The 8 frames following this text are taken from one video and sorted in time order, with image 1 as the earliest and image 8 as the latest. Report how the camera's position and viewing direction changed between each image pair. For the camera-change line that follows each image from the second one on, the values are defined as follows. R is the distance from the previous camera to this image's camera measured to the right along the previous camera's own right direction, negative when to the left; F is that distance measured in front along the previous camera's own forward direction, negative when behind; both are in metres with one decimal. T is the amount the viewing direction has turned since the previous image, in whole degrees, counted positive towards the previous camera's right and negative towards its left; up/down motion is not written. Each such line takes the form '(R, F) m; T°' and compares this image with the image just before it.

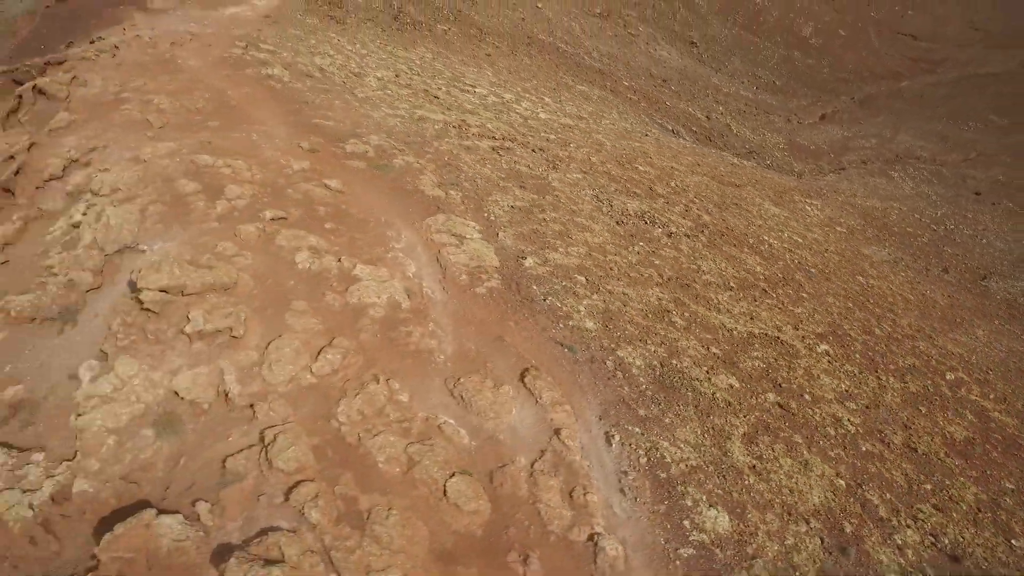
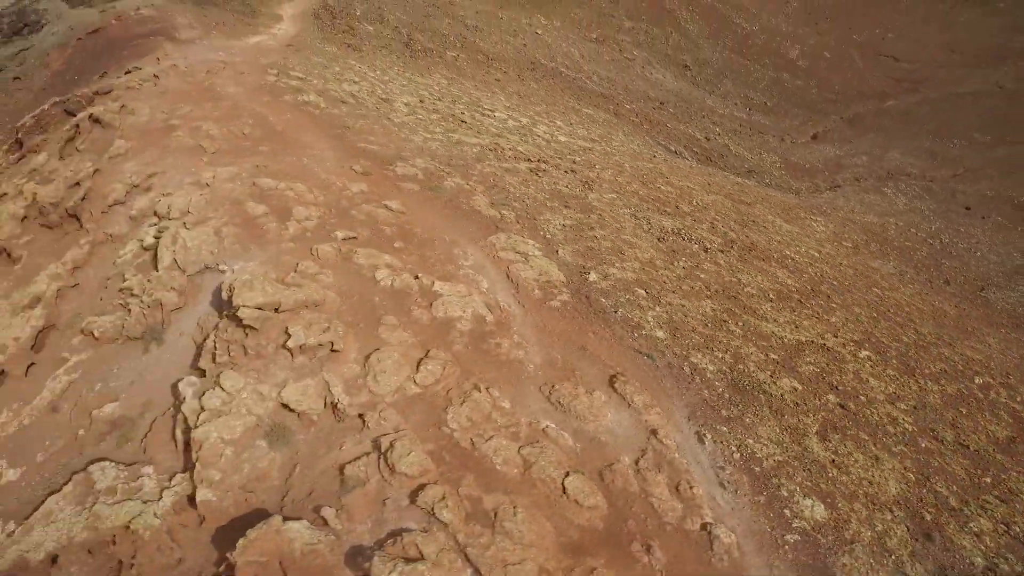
(-0.8, -0.3) m; +1°
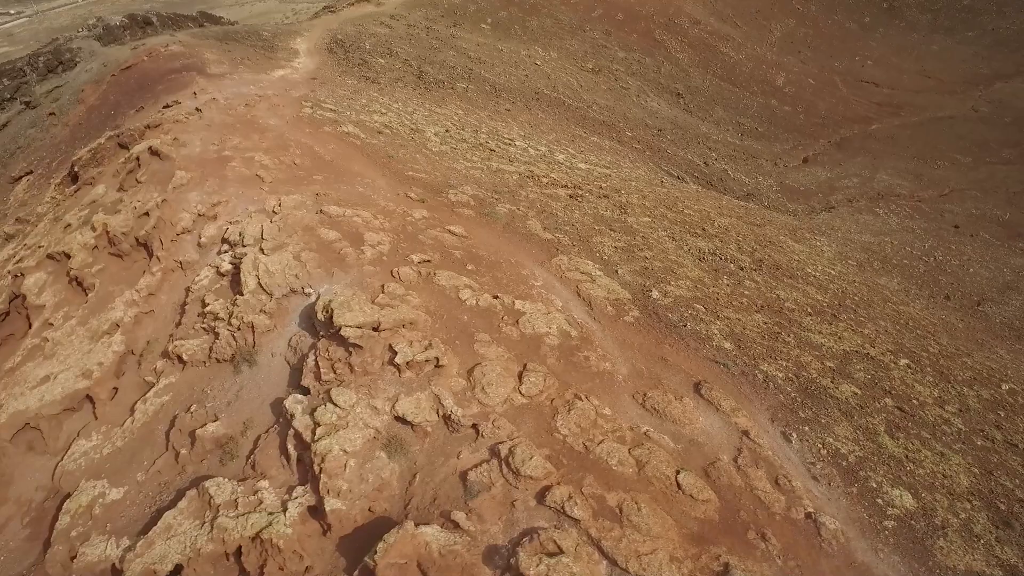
(-0.9, -0.3) m; +1°
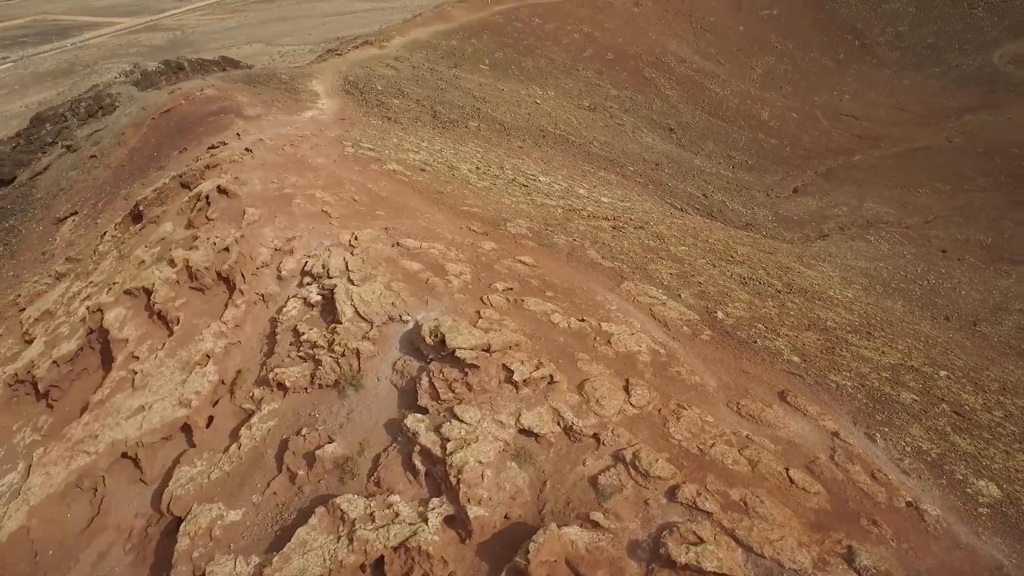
(-1.1, -0.5) m; +2°
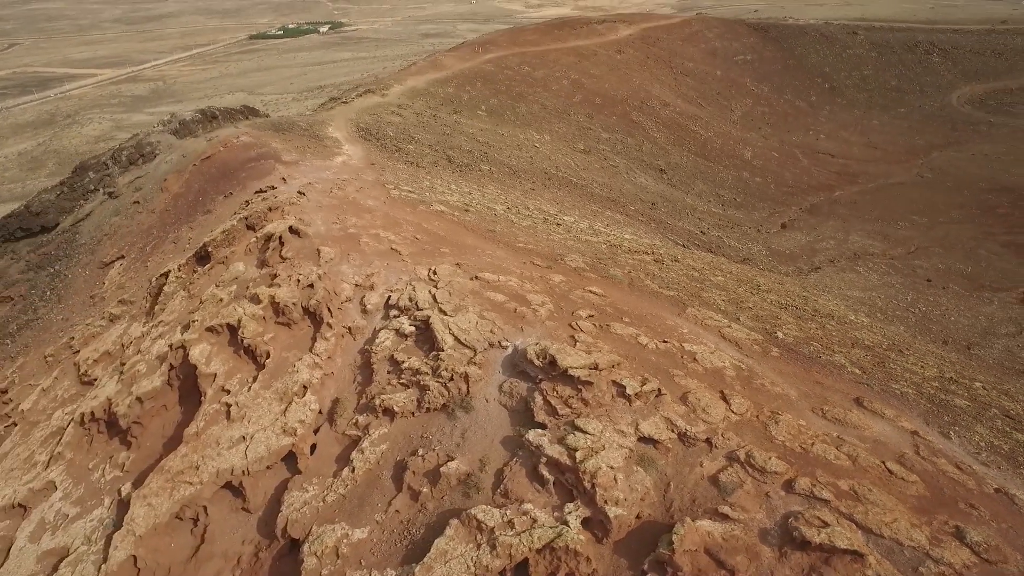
(-1.2, -0.6) m; +2°
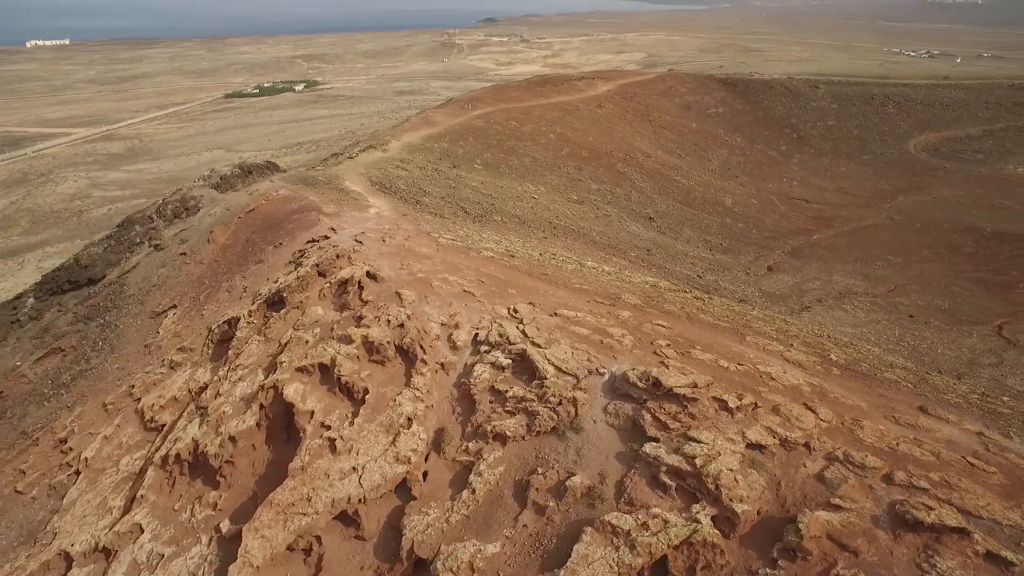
(-1.5, -0.7) m; +3°
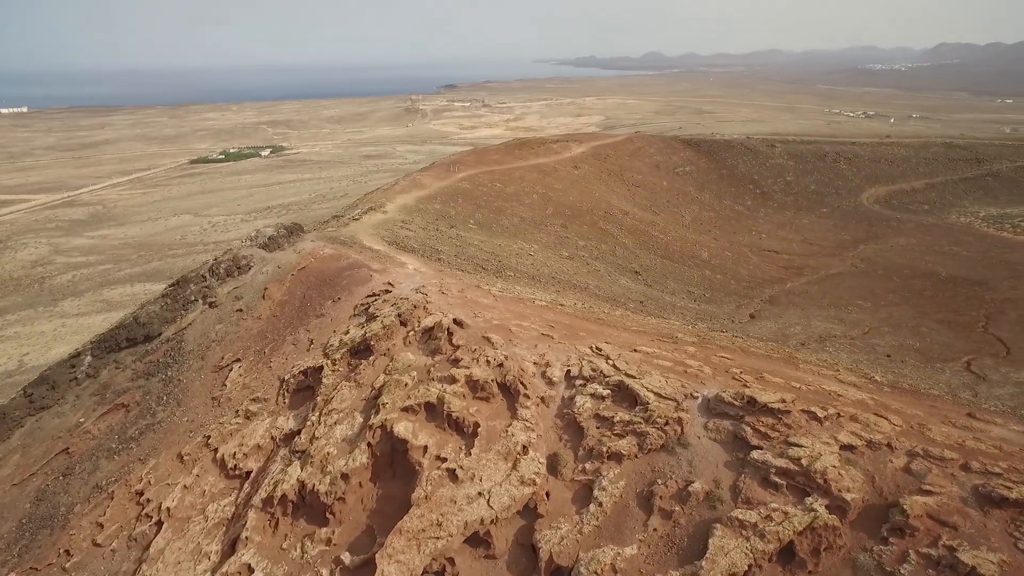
(-2.0, -1.1) m; +4°
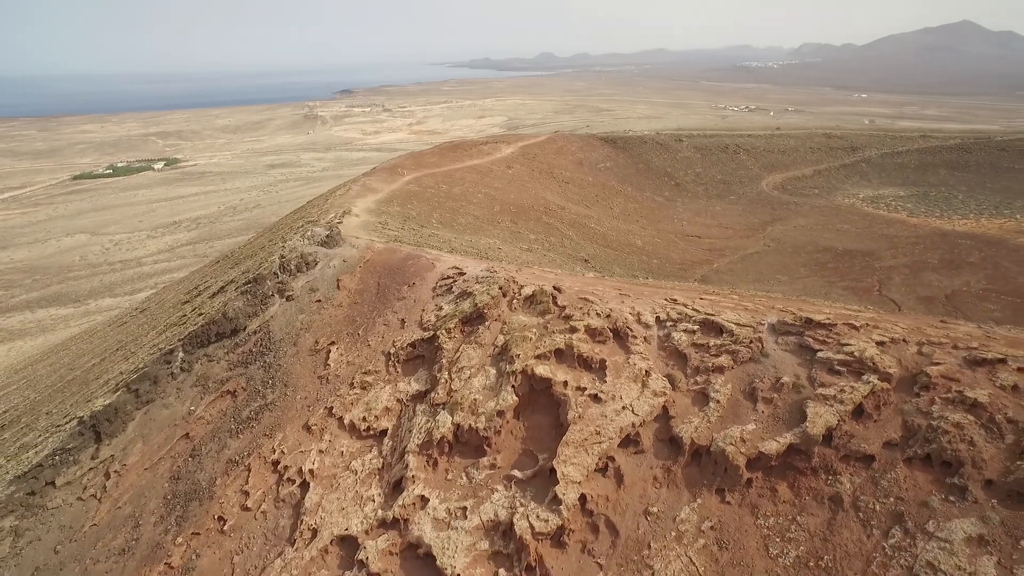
(-4.1, -2.4) m; +9°
